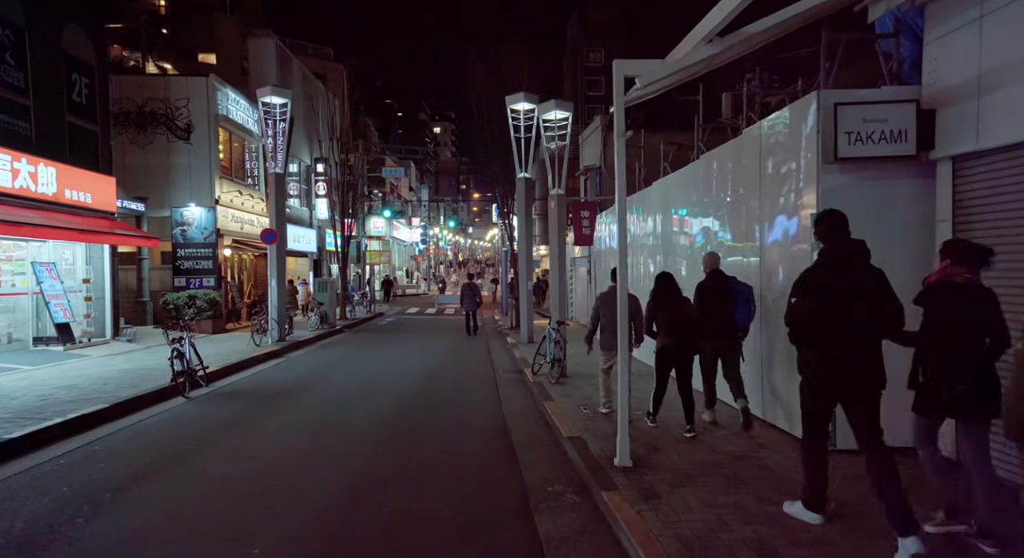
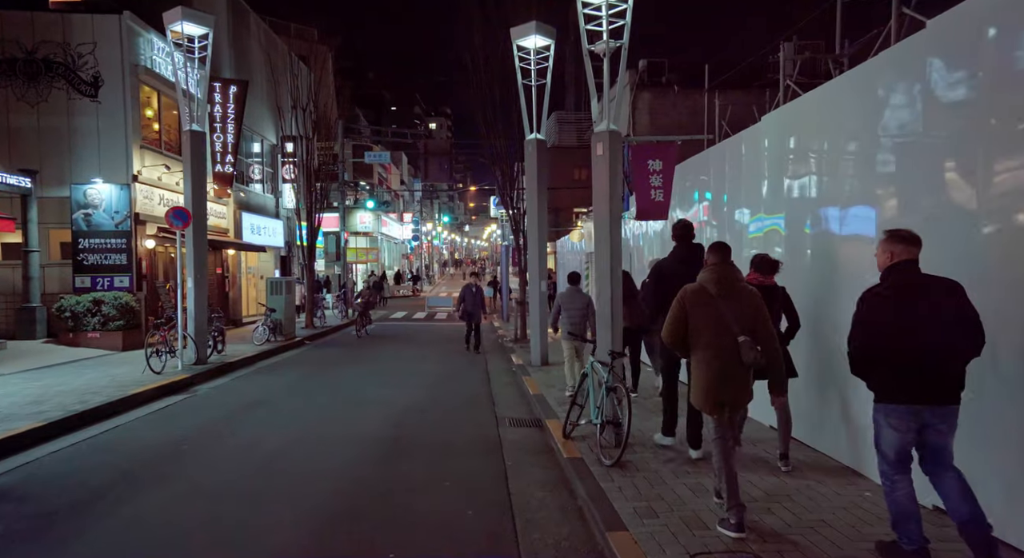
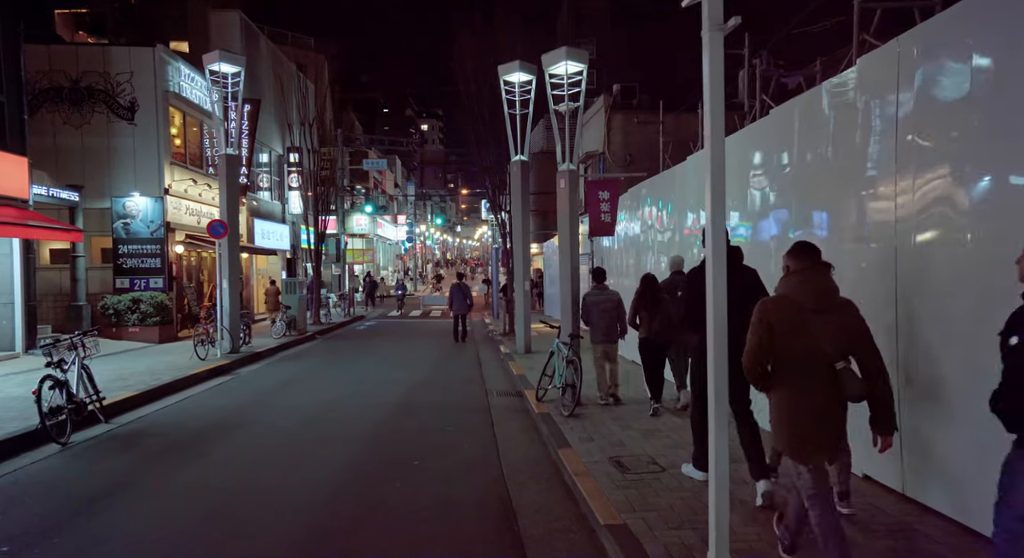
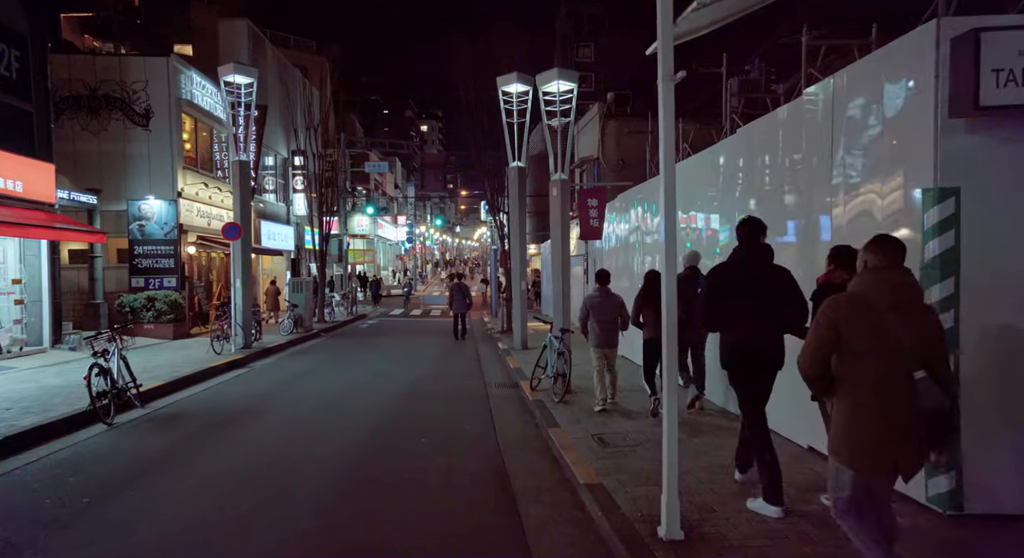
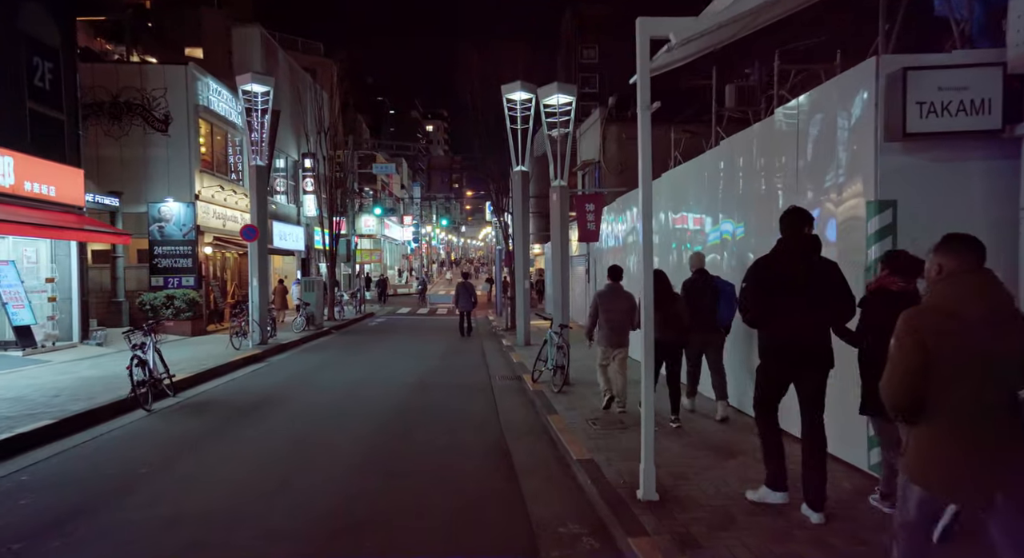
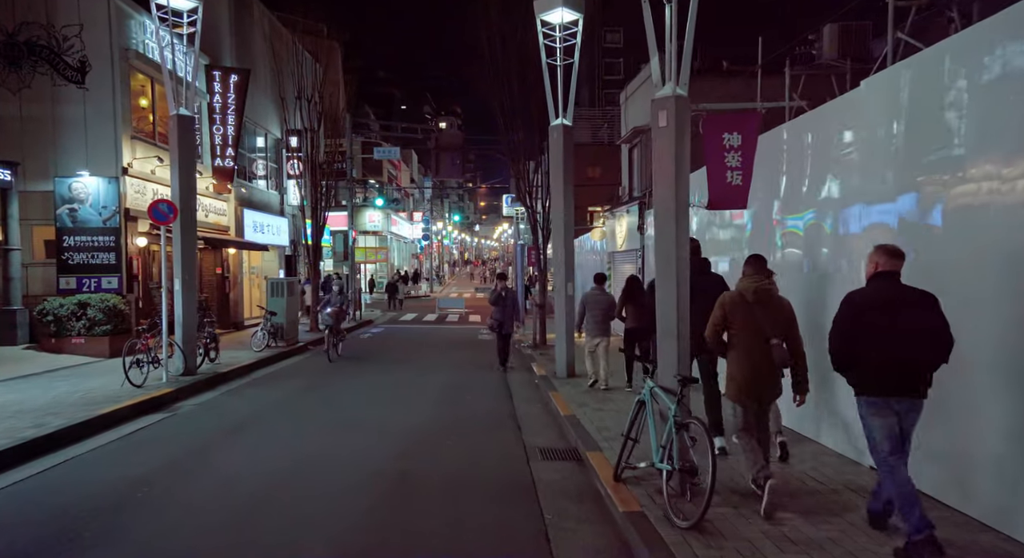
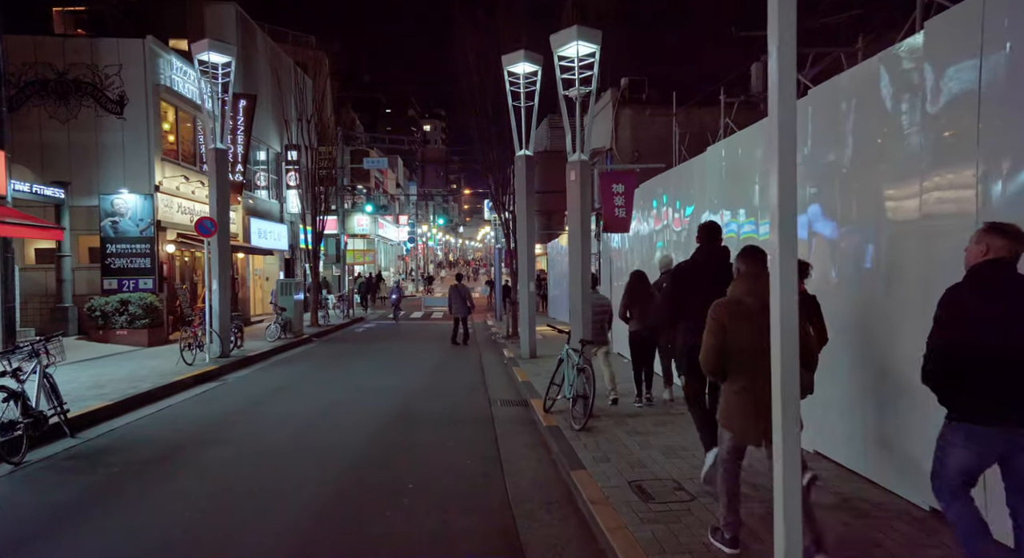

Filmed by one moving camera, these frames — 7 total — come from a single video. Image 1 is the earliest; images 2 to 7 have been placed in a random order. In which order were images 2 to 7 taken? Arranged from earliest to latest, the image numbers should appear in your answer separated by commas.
5, 4, 3, 7, 2, 6
